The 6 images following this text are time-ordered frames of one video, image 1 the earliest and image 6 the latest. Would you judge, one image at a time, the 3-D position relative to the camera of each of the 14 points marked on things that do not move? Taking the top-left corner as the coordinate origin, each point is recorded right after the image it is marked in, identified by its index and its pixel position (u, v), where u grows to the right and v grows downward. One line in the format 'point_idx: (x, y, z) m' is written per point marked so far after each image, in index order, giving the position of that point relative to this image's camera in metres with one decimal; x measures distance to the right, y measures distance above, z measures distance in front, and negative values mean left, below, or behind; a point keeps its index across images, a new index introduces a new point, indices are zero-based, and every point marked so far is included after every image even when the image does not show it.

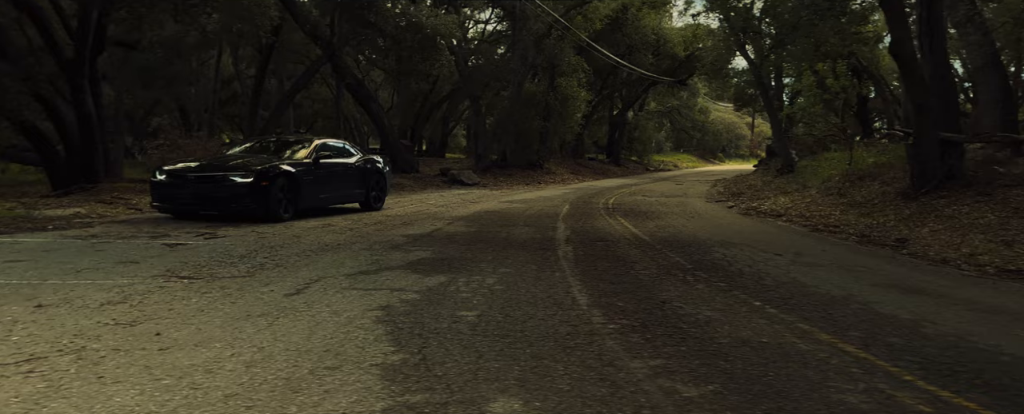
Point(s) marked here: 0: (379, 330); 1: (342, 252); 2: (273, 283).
0: (-0.6, -0.5, +3.6) m
1: (-1.8, -0.5, +8.4) m
2: (-1.7, -0.5, +5.8) m
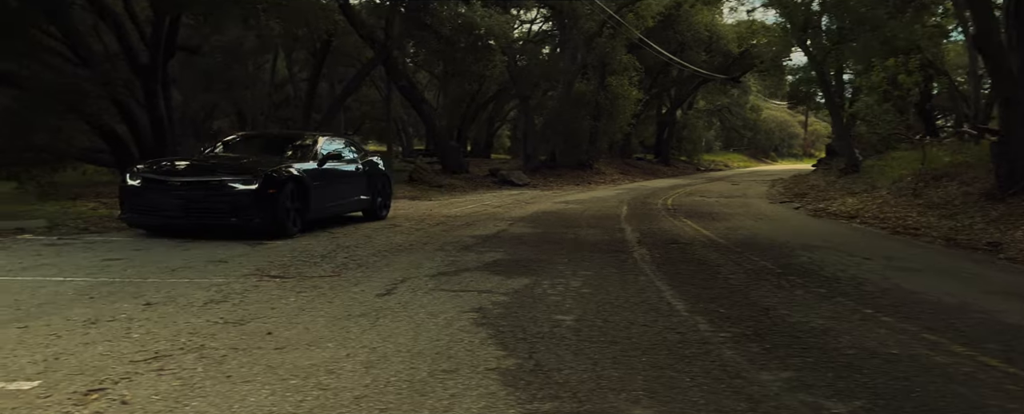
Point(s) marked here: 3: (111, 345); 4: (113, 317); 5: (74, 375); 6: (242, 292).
0: (-0.1, -0.6, +3.6) m
1: (-1.0, -0.5, +8.6) m
2: (-1.1, -0.6, +5.9) m
3: (-1.8, -0.6, +3.7) m
4: (-2.2, -0.6, +4.5) m
5: (-1.7, -0.6, +3.0) m
6: (-1.8, -0.6, +5.5) m
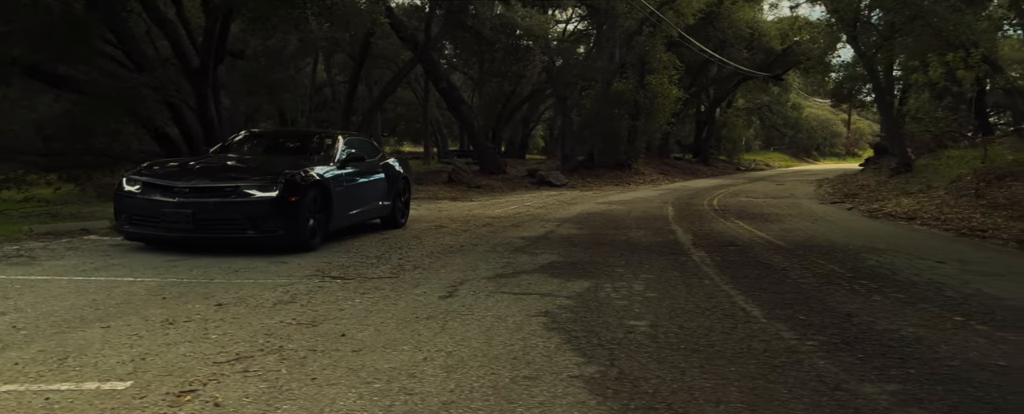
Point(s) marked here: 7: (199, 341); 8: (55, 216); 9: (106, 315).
0: (+0.2, -0.6, +3.6) m
1: (-0.4, -0.5, +8.6) m
2: (-0.7, -0.6, +5.9) m
3: (-1.5, -0.6, +3.7) m
4: (-1.8, -0.6, +4.6) m
5: (-1.4, -0.7, +3.1) m
6: (-1.4, -0.6, +5.5) m
7: (-1.5, -0.6, +3.8) m
8: (-7.4, -0.2, +12.9) m
9: (-2.4, -0.6, +4.7) m
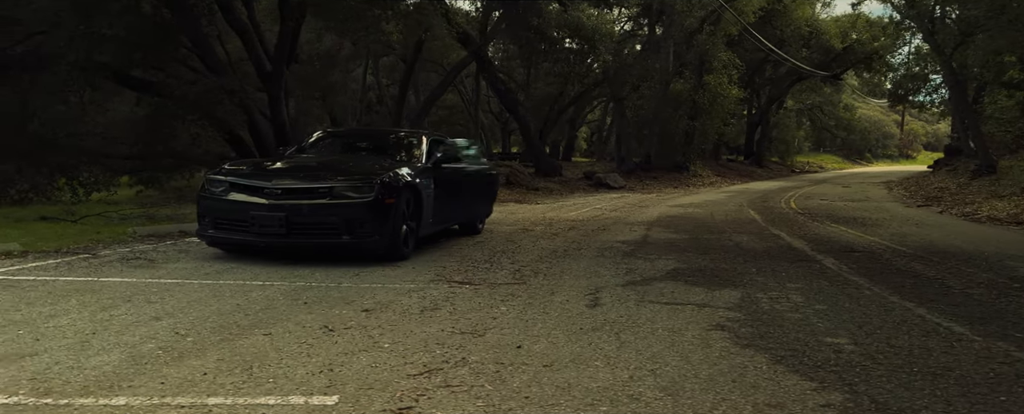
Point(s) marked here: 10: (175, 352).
0: (+1.0, -0.6, +3.4) m
1: (+0.7, -0.5, +8.4) m
2: (+0.3, -0.6, +5.8) m
3: (-0.6, -0.7, +3.6) m
4: (-0.9, -0.7, +4.5) m
5: (-0.5, -0.7, +3.0) m
6: (-0.4, -0.6, +5.4) m
7: (-0.6, -0.7, +3.7) m
8: (-5.9, -0.2, +13.2) m
9: (-1.5, -0.7, +4.6) m
10: (-1.6, -0.7, +3.8) m
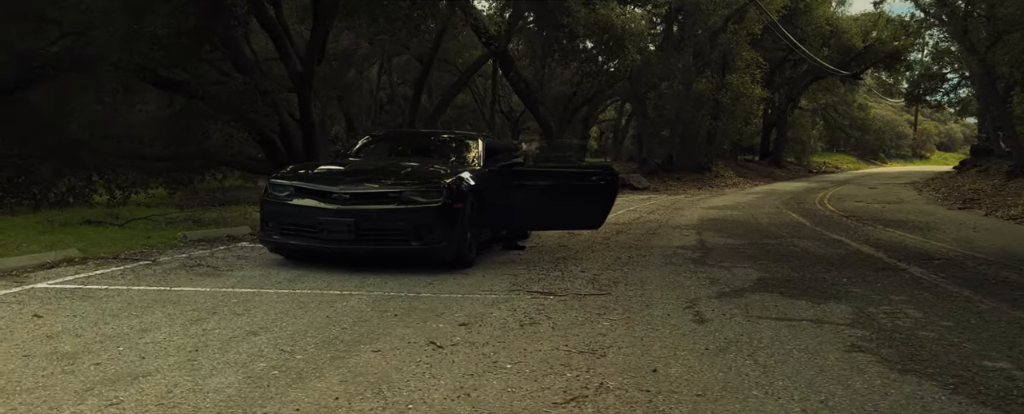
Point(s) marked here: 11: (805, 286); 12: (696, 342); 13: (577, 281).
0: (+1.6, -0.7, +3.2) m
1: (+1.4, -0.6, +8.2) m
2: (+1.0, -0.7, +5.6) m
3: (0.0, -0.7, +3.4) m
4: (-0.3, -0.7, +4.3) m
5: (0.0, -0.7, +2.8) m
6: (+0.2, -0.7, +5.2) m
7: (-0.1, -0.7, +3.5) m
8: (-5.2, -0.2, +13.1) m
9: (-0.9, -0.7, +4.4) m
10: (-1.0, -0.8, +3.6) m
11: (+2.3, -0.6, +6.2) m
12: (+0.9, -0.7, +4.1) m
13: (+0.6, -0.7, +7.0) m
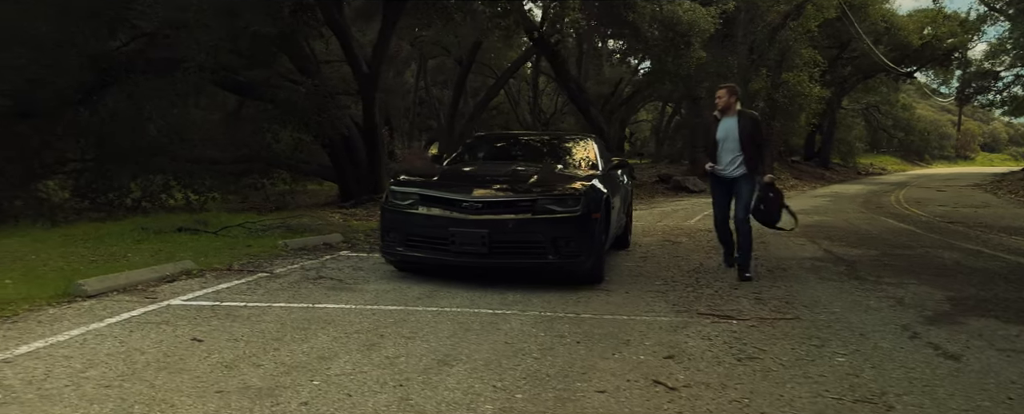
0: (+2.7, -0.8, +2.5) m
1: (+2.7, -0.7, +7.5) m
2: (+2.1, -0.8, +4.9) m
3: (+1.0, -0.8, +2.9) m
4: (+0.8, -0.8, +3.8) m
5: (+1.1, -0.8, +2.2) m
6: (+1.4, -0.8, +4.6) m
7: (+1.0, -0.8, +3.0) m
8: (-3.6, -0.3, +12.8) m
9: (+0.3, -0.8, +3.9) m
10: (+0.1, -0.8, +3.1) m
11: (+3.5, -0.7, +5.6) m
12: (+2.0, -0.8, +3.5) m
13: (+1.8, -0.7, +6.4) m
